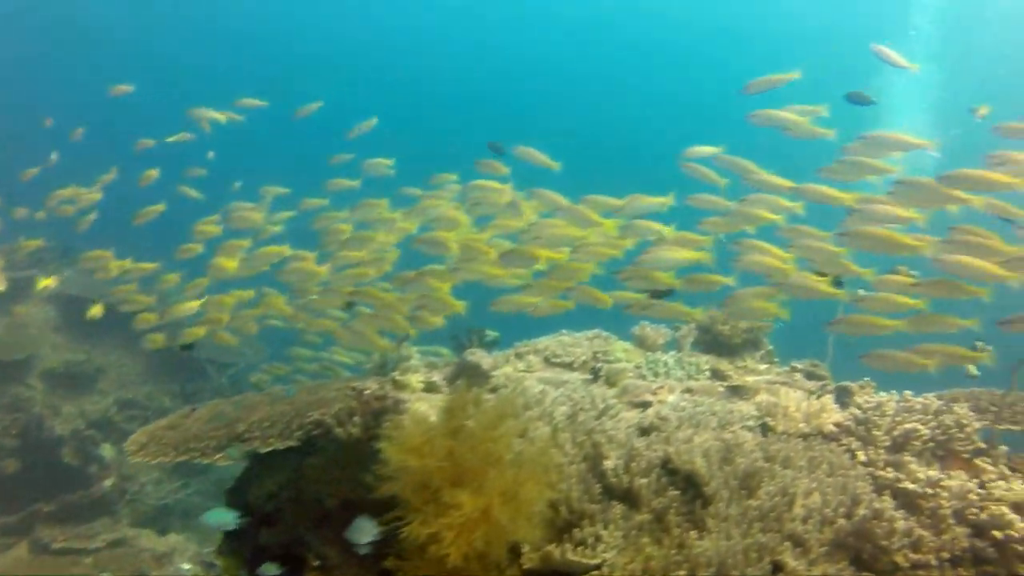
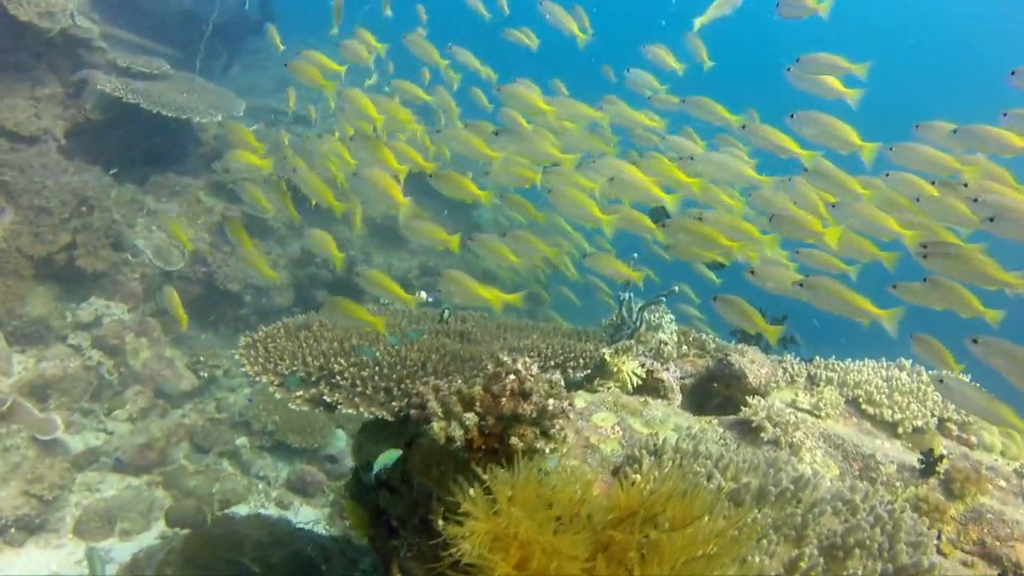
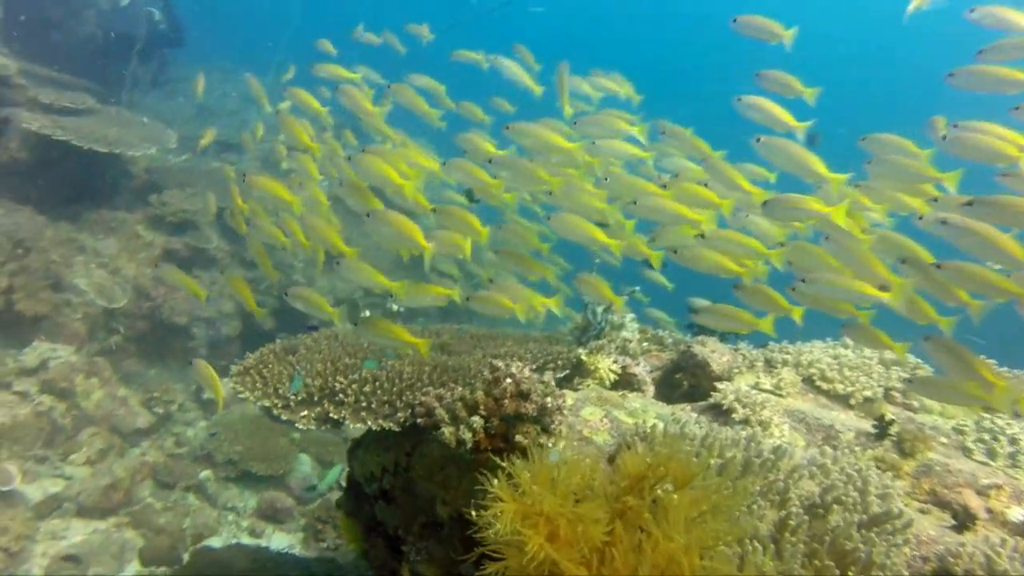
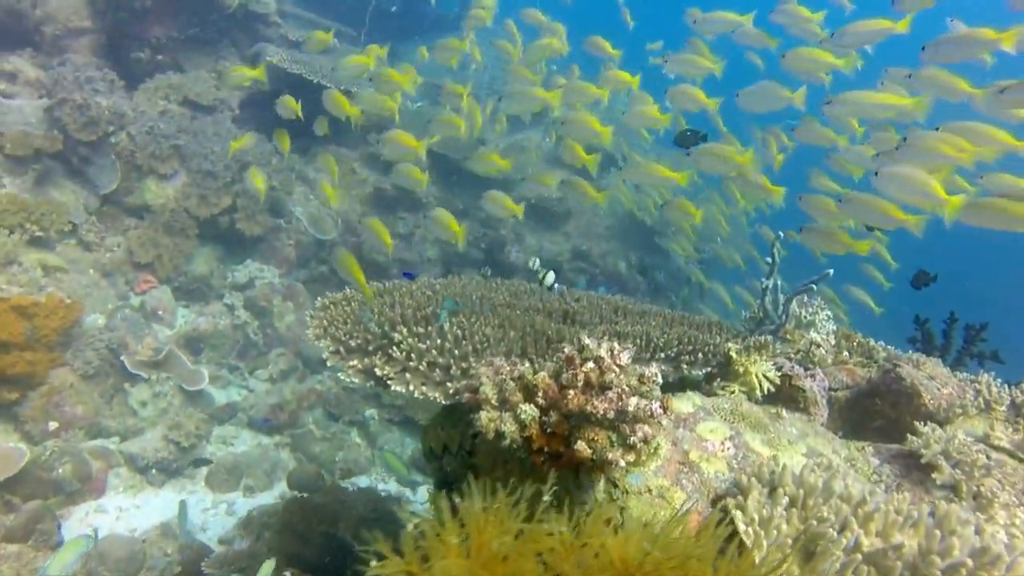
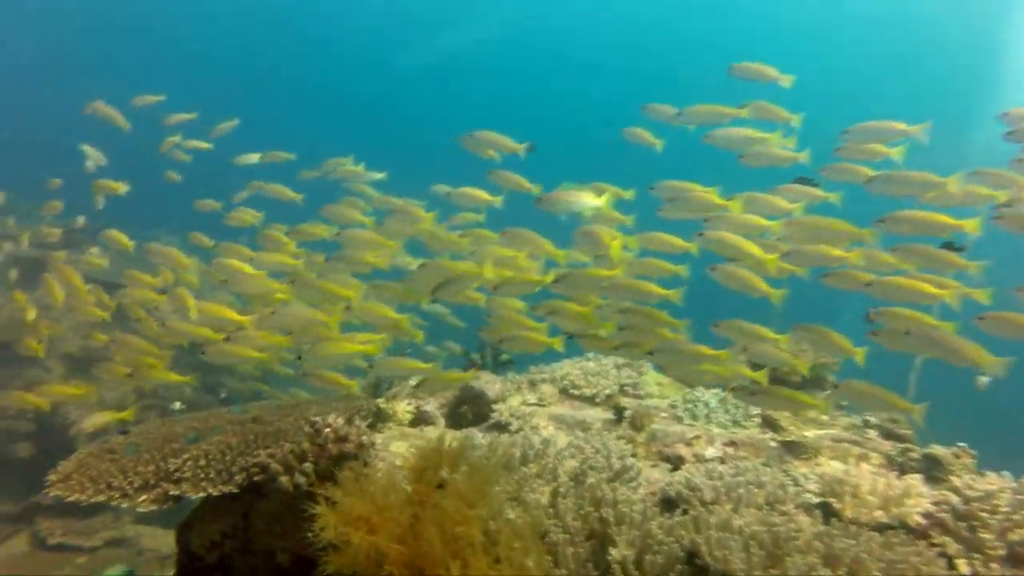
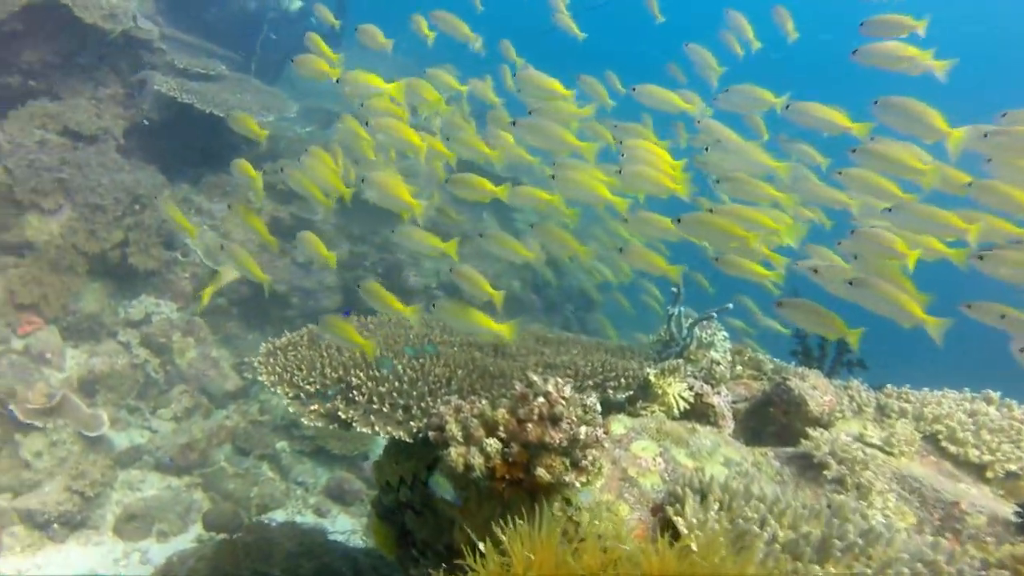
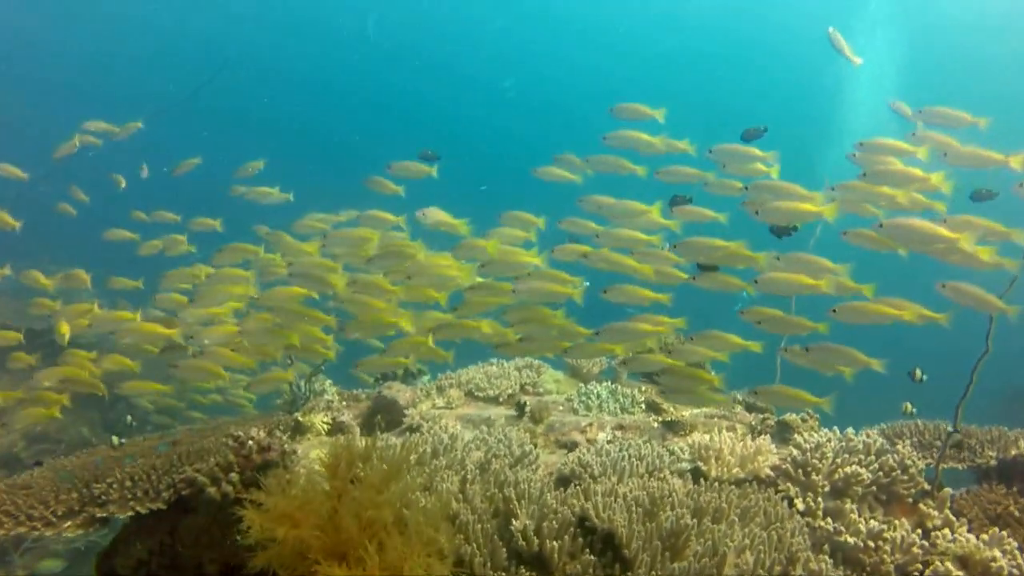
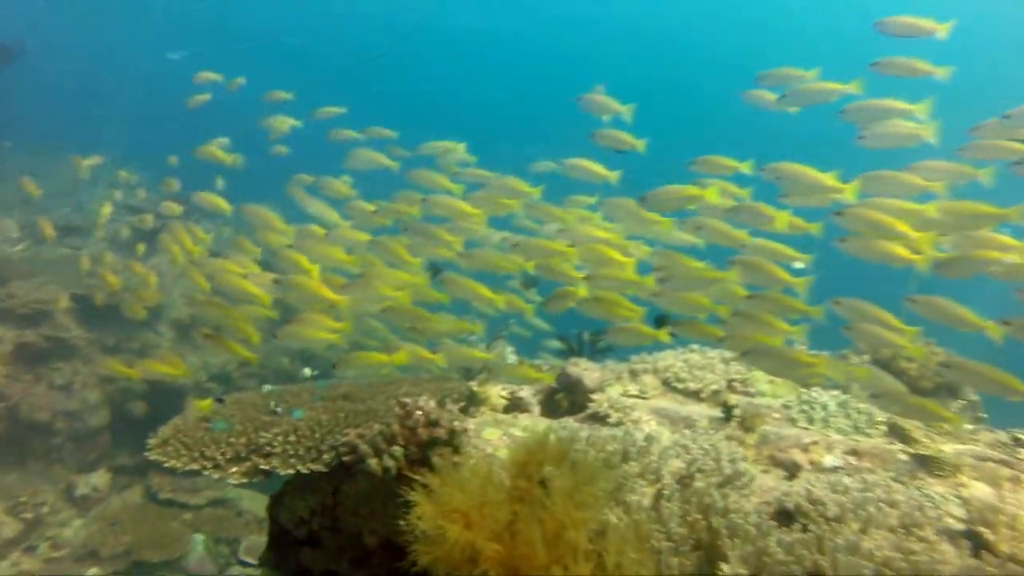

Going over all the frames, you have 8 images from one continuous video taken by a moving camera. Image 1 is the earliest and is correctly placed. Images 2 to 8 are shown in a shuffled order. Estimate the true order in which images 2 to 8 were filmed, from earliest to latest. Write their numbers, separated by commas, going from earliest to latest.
7, 5, 8, 3, 2, 6, 4
